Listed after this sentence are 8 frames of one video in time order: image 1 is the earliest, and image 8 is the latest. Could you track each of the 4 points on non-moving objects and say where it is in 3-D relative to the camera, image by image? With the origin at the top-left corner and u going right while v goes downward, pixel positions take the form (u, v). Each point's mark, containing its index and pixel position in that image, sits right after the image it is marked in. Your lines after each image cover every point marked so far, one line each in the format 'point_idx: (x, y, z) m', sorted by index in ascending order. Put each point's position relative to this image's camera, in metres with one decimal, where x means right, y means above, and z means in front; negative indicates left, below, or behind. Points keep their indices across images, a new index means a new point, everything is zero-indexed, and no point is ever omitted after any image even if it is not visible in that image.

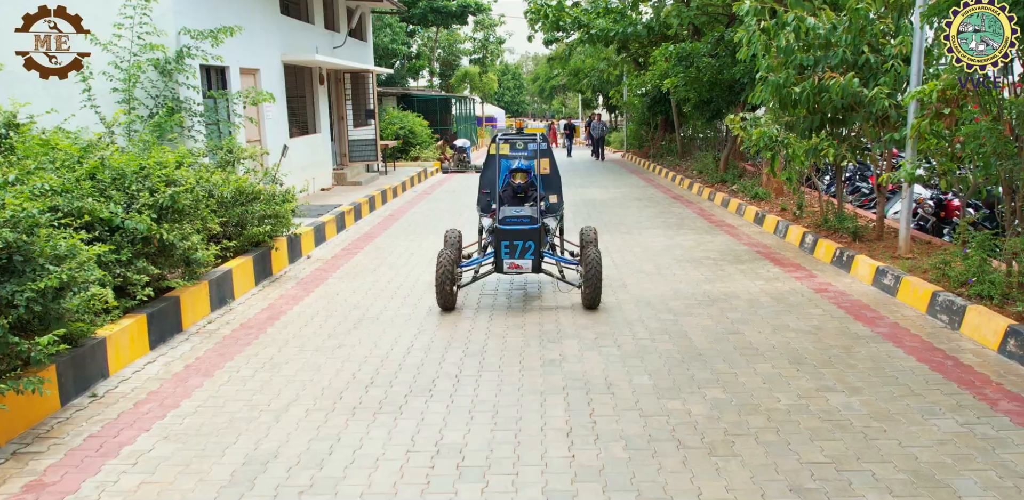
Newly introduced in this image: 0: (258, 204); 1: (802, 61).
0: (-2.3, +0.4, +7.4) m
1: (+2.8, +1.9, +7.7) m
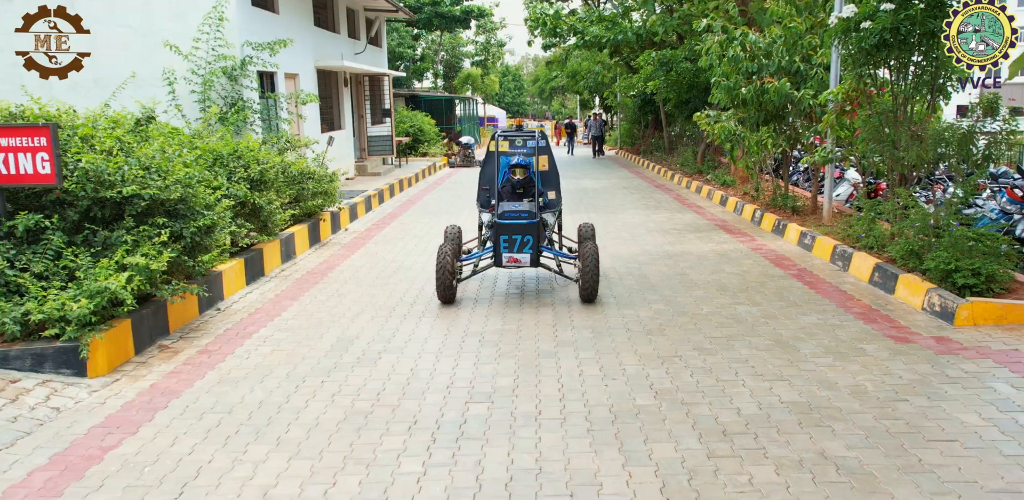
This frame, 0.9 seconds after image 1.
0: (-2.3, +0.8, +9.3) m
1: (+2.9, +2.2, +9.5) m
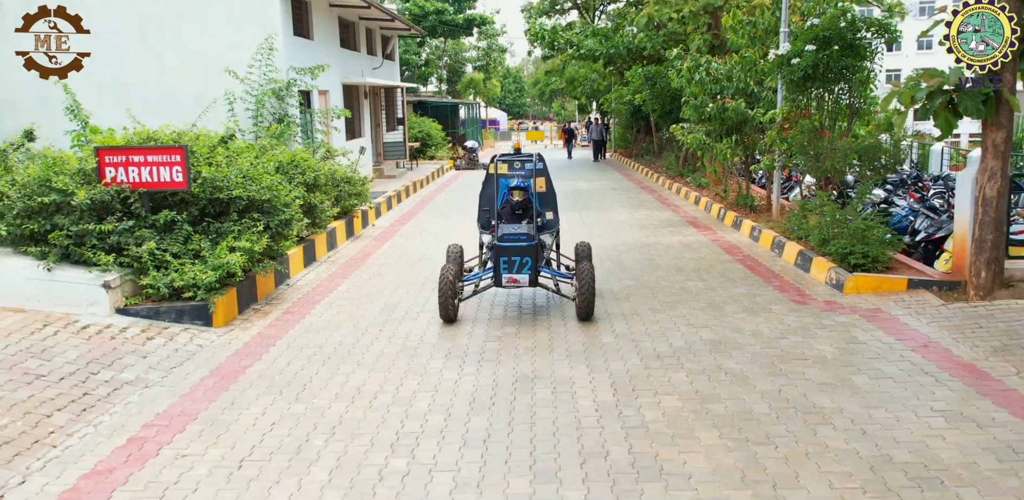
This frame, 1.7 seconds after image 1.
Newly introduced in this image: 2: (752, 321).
0: (-2.3, +0.9, +11.2) m
1: (+2.9, +2.3, +11.4) m
2: (+1.9, -0.6, +6.4) m
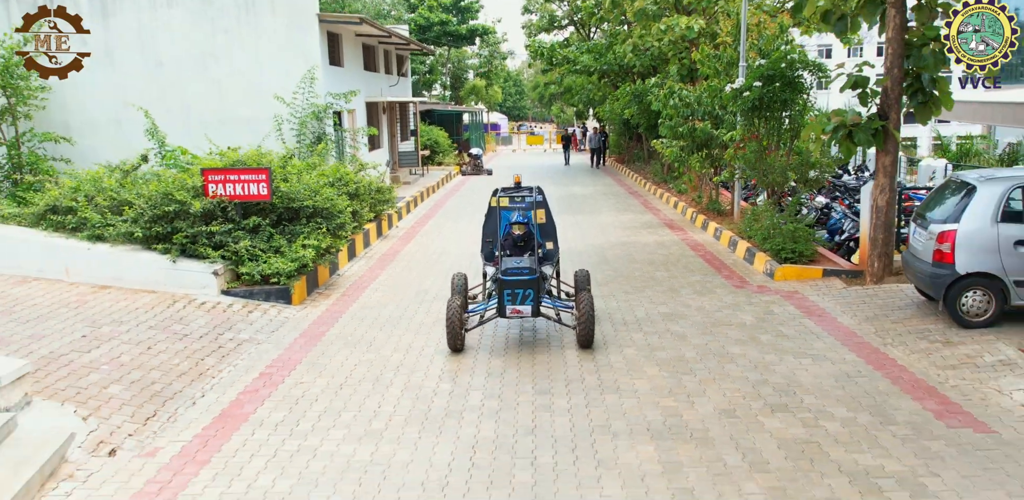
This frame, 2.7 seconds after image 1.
0: (-2.2, +0.9, +13.3) m
1: (+2.9, +2.4, +13.6) m
2: (+2.0, -0.6, +8.5) m
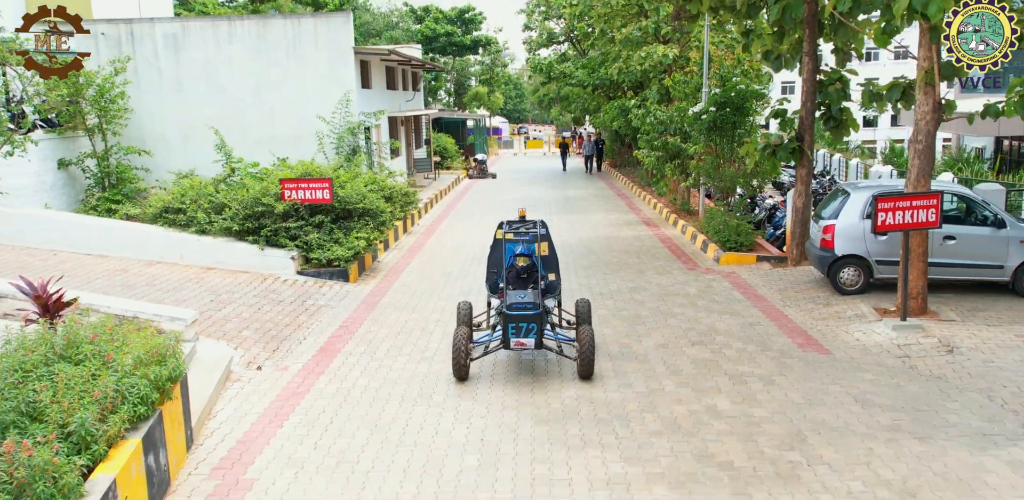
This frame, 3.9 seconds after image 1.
0: (-2.1, +1.1, +16.0) m
1: (+3.0, +2.5, +16.3) m
2: (+2.1, -0.4, +11.3) m
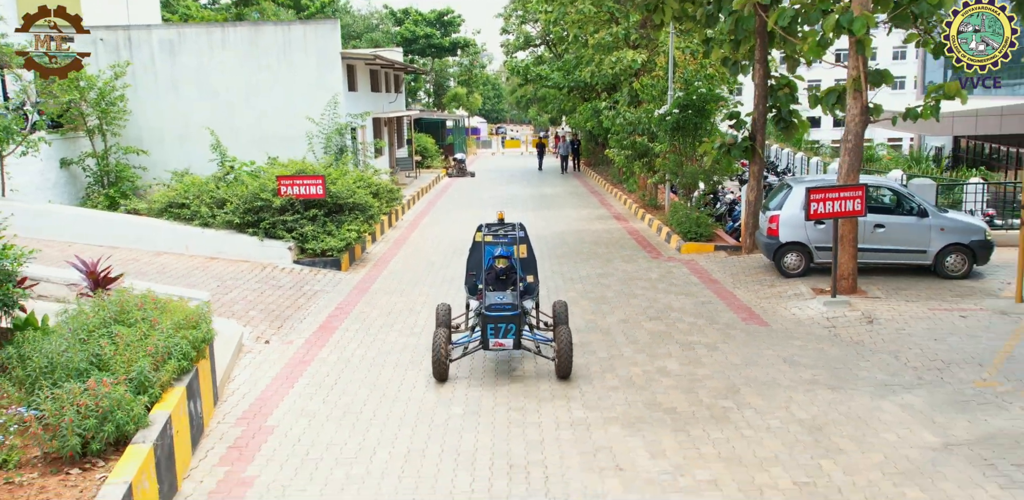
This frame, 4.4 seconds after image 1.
0: (-2.6, +1.2, +17.1) m
1: (+2.5, +2.7, +17.4) m
2: (+1.7, -0.3, +12.4) m
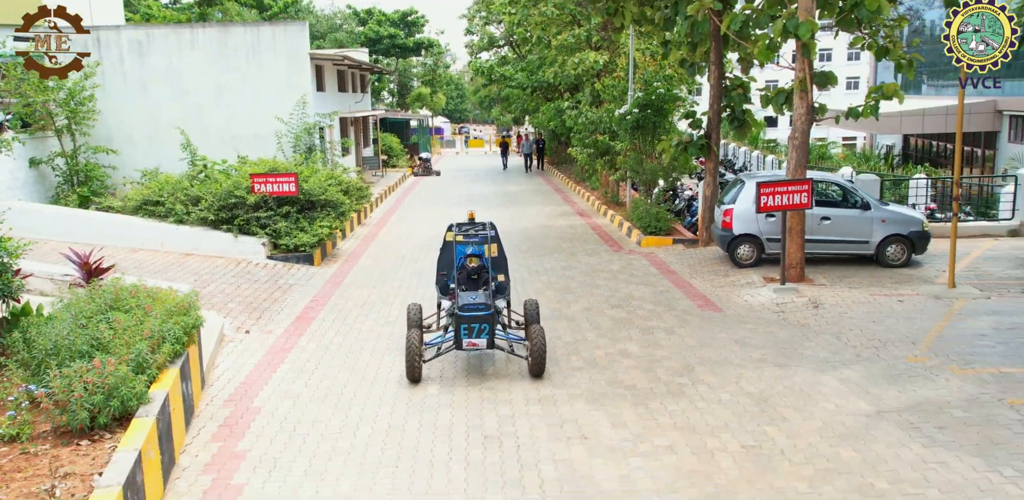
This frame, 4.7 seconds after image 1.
0: (-3.3, +1.3, +17.4) m
1: (+1.8, +2.8, +18.0) m
2: (+1.2, -0.1, +12.9) m
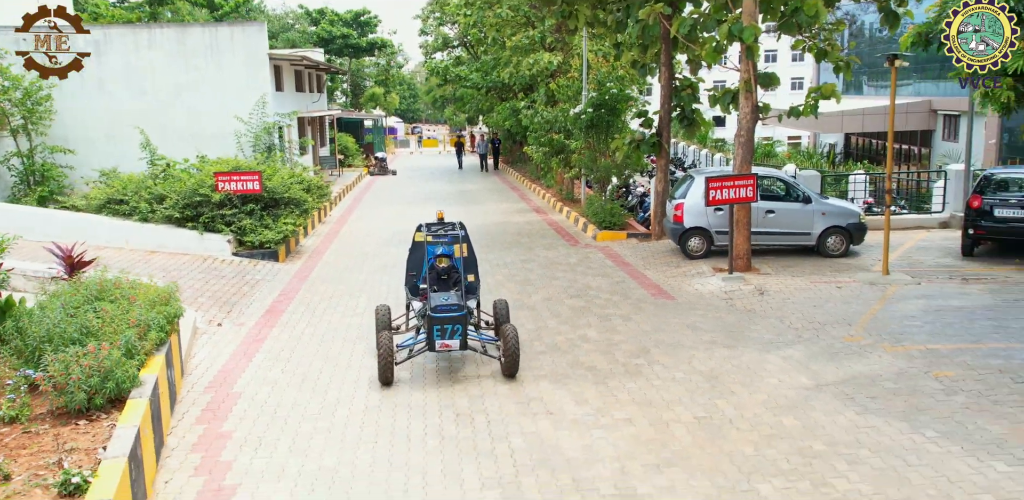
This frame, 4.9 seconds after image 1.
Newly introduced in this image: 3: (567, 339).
0: (-4.3, +1.3, +17.6) m
1: (+0.8, +2.9, +18.5) m
2: (+0.6, 0.0, +13.4) m
3: (+0.6, -1.0, +8.6) m
